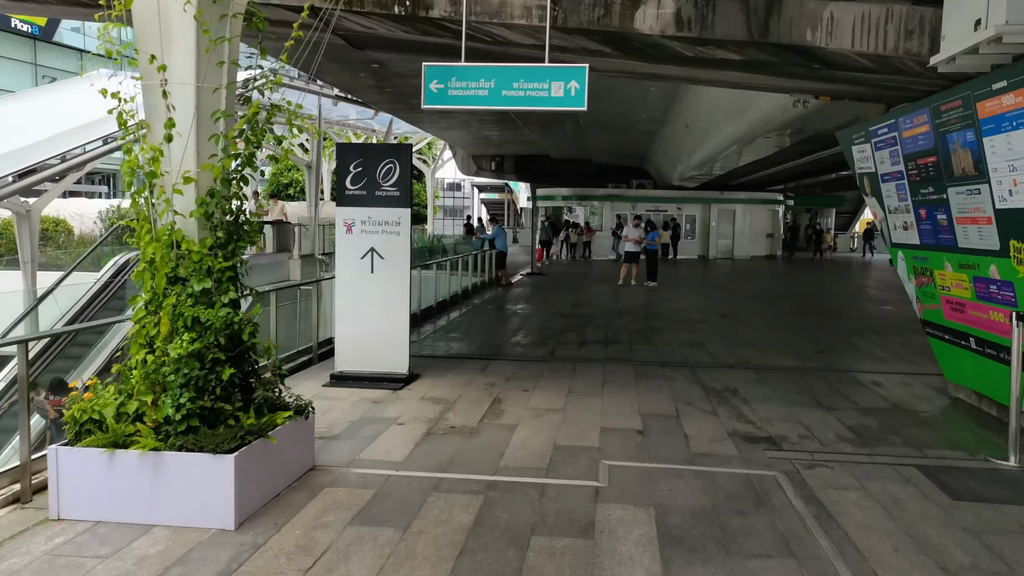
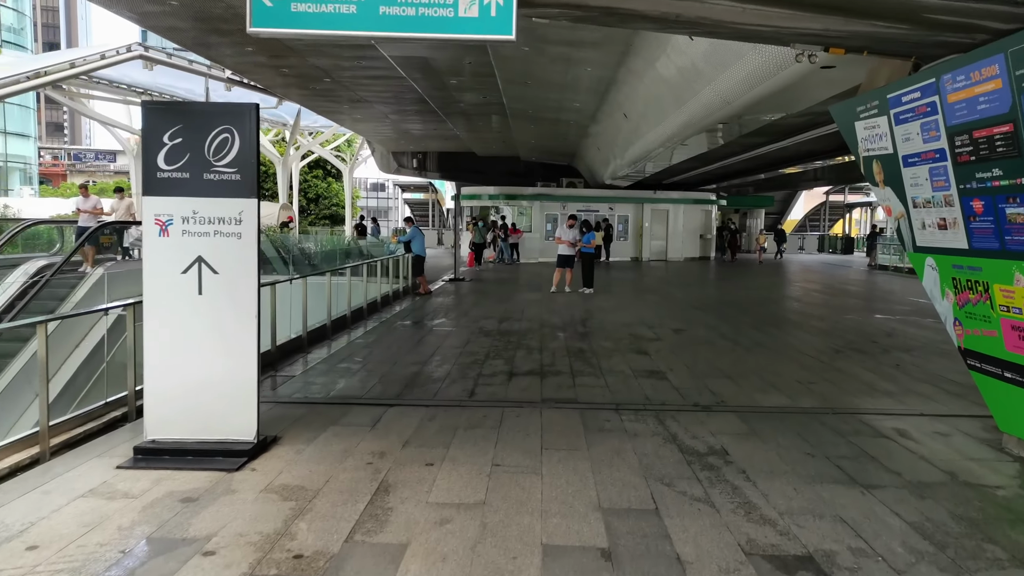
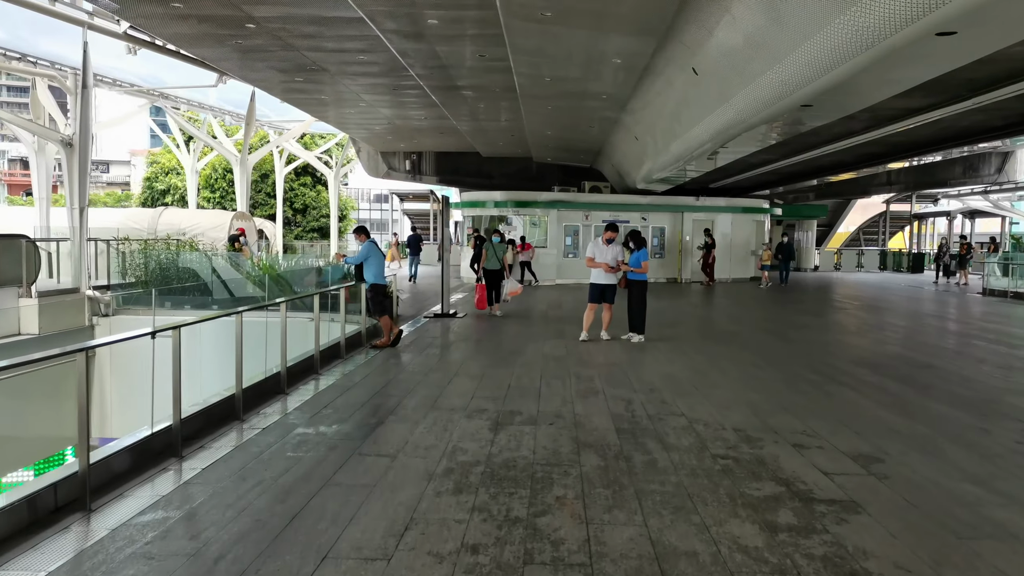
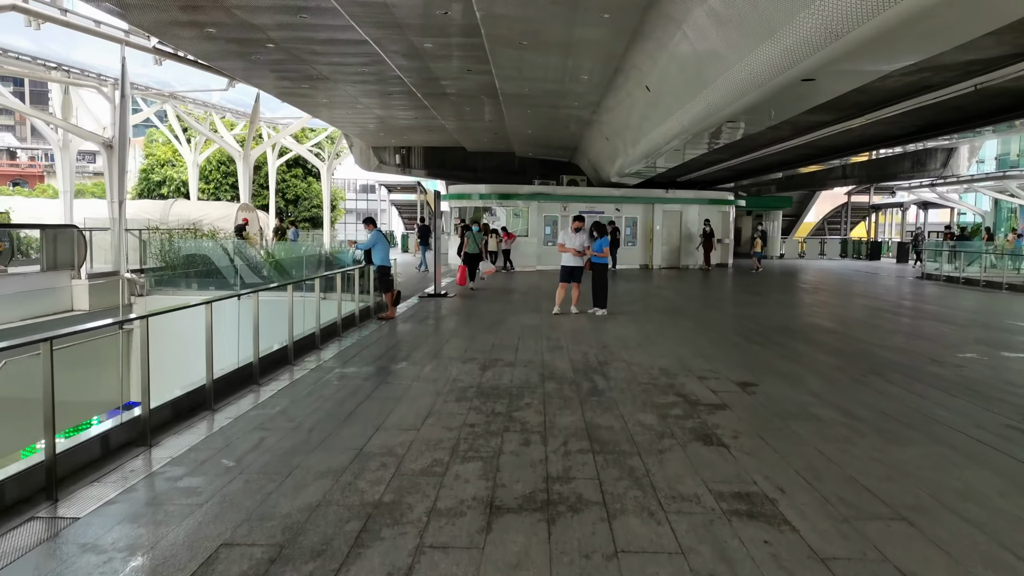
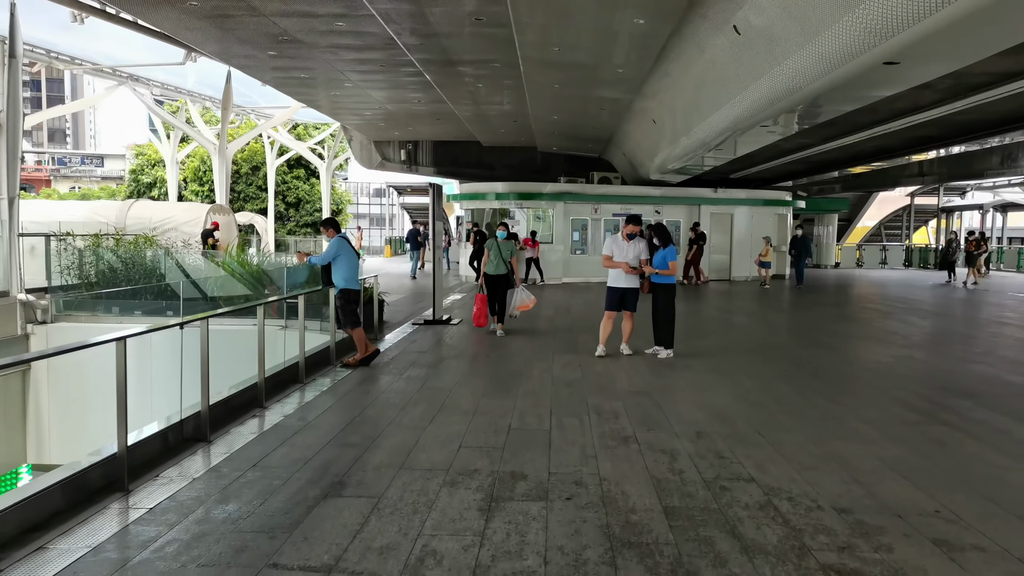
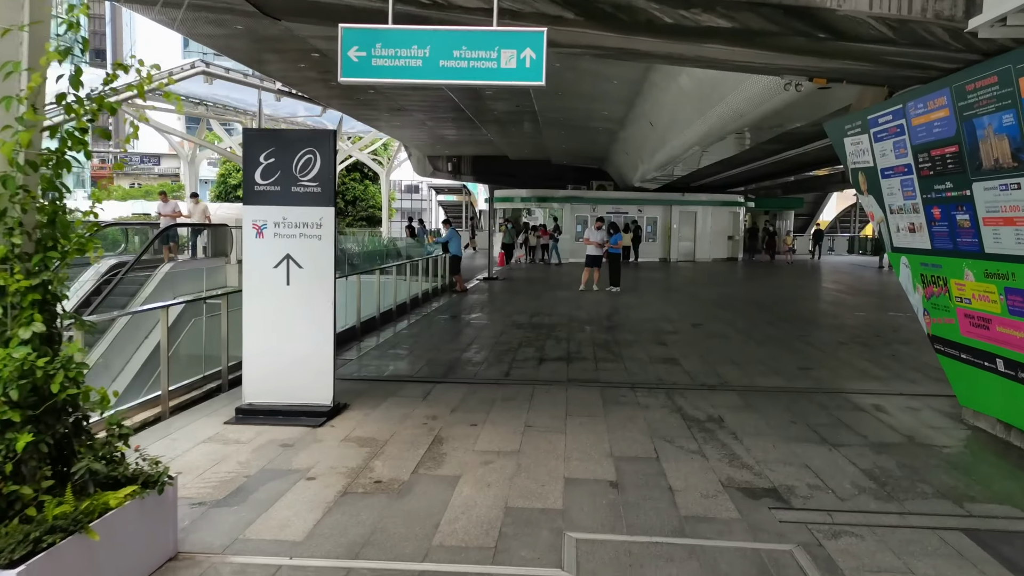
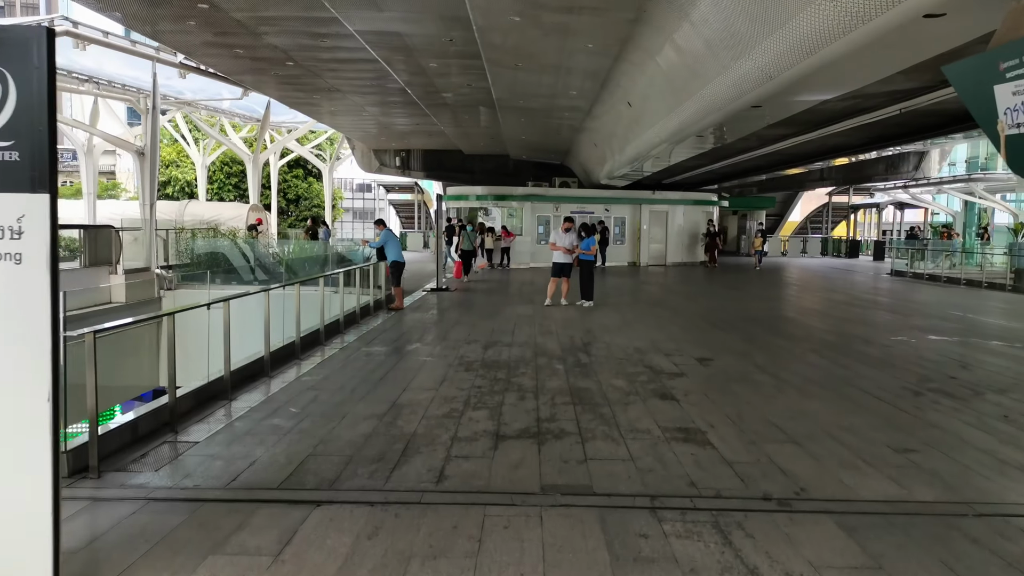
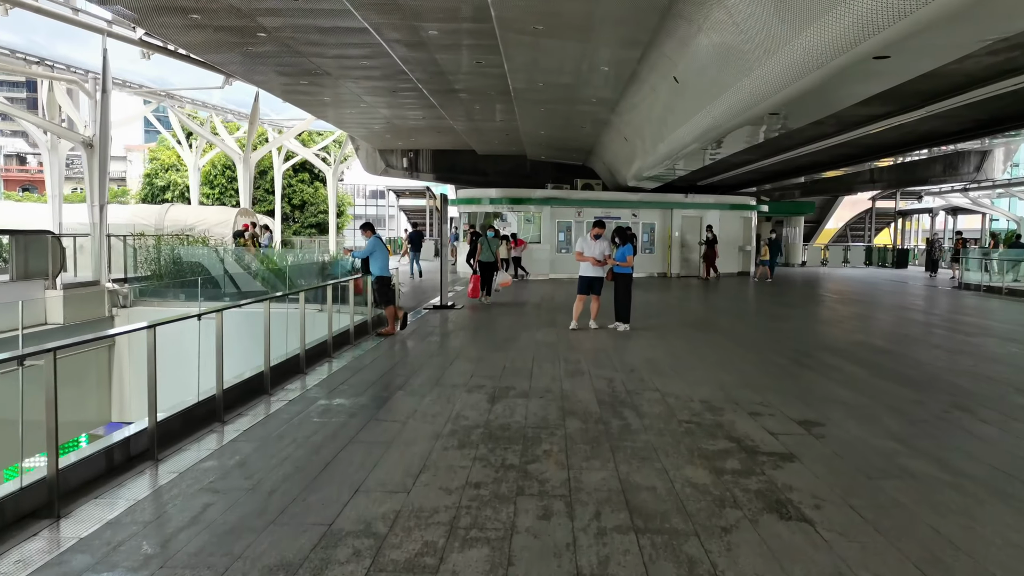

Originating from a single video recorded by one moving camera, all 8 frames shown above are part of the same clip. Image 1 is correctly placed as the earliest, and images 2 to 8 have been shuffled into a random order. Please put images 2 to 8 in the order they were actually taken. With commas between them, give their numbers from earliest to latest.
6, 2, 7, 4, 8, 3, 5
